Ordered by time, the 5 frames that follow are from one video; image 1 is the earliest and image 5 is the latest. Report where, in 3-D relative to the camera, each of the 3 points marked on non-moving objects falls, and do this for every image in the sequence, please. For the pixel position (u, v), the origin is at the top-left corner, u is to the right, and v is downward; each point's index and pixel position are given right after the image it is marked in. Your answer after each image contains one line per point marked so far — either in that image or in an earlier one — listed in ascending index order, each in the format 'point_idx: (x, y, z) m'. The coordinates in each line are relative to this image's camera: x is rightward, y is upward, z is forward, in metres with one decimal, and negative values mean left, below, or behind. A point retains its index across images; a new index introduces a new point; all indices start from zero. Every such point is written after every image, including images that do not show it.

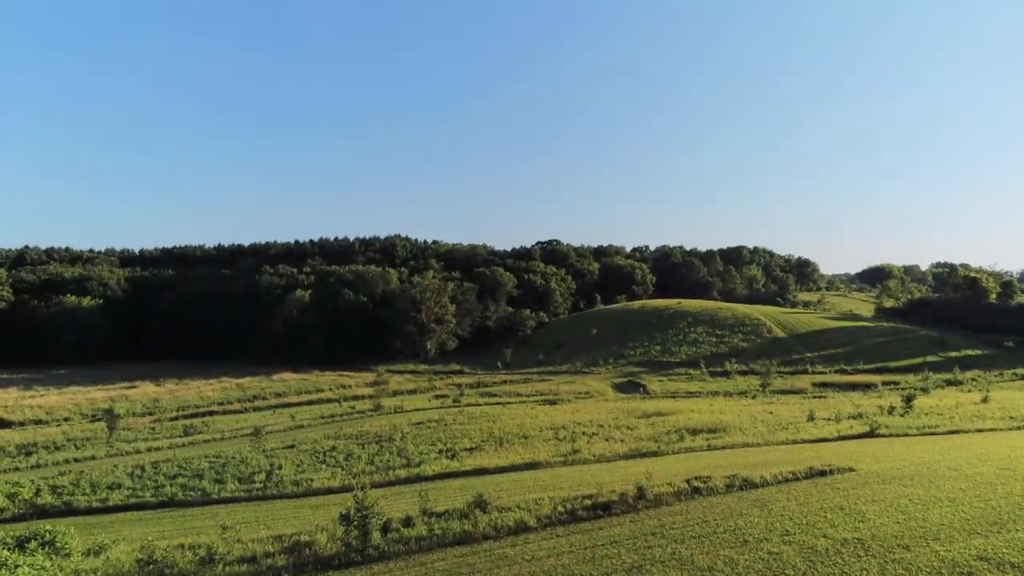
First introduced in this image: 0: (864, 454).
0: (+7.7, -3.6, +15.8) m
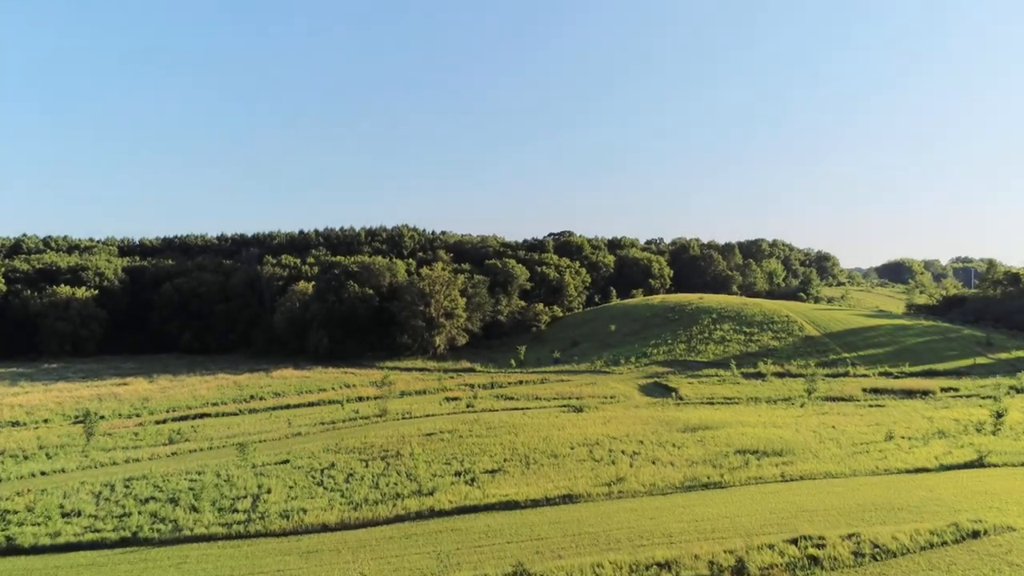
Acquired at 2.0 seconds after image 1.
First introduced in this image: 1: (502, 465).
0: (+8.4, -3.6, +12.4) m
1: (-0.3, -4.8, +19.6) m
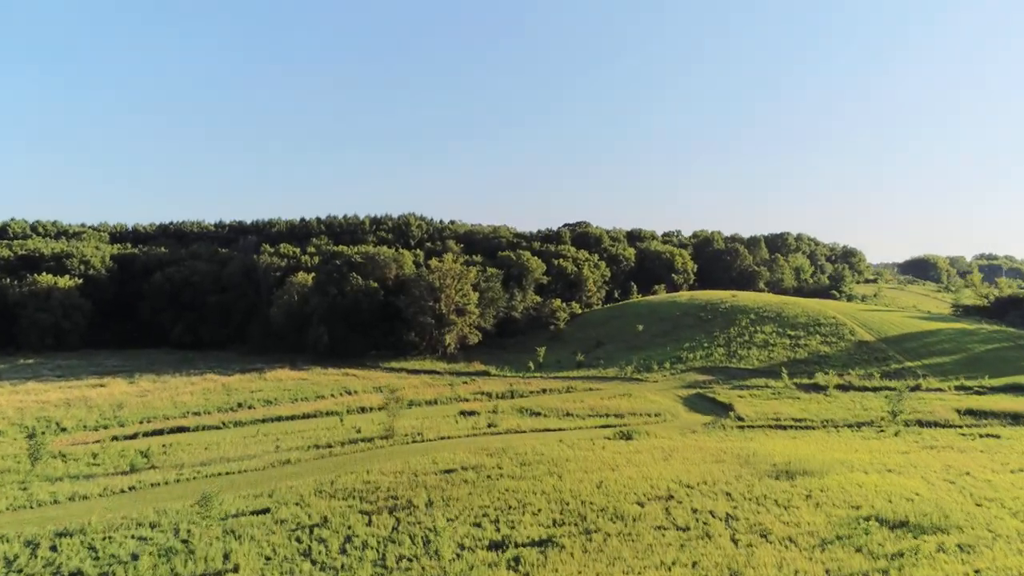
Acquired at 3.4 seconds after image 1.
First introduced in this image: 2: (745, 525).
0: (+9.4, -3.9, +7.2) m
1: (+0.8, -4.9, +14.5) m
2: (+4.6, -4.6, +14.3) m
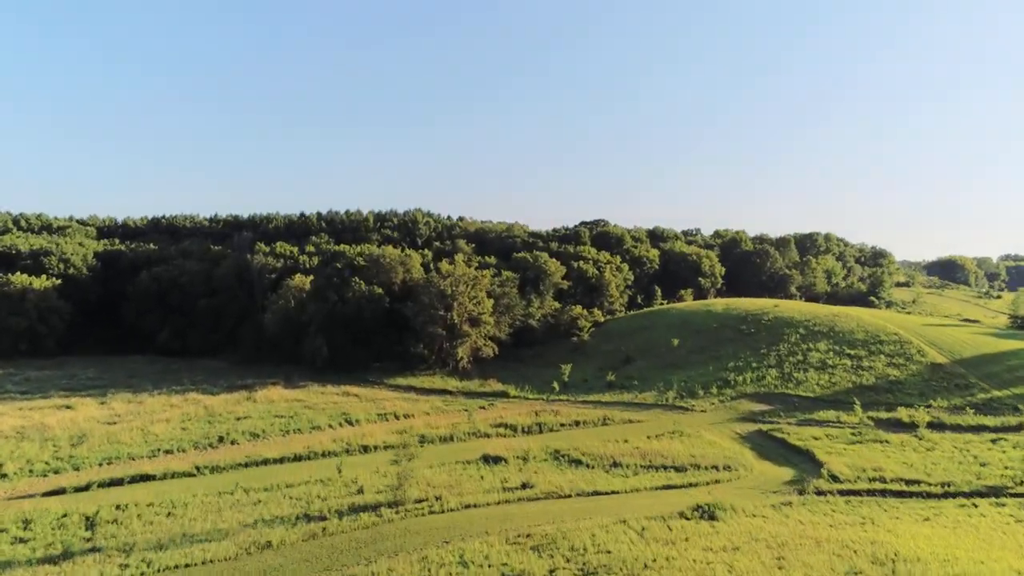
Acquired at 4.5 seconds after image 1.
0: (+10.6, -4.9, +1.6) m
1: (+2.0, -5.8, +8.9) m
2: (+5.8, -5.6, +8.7) m
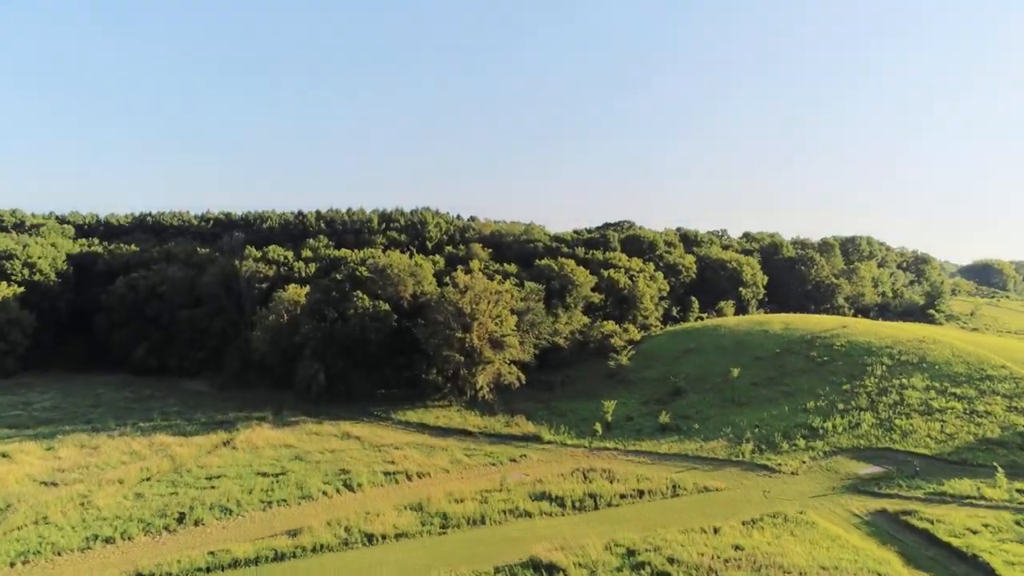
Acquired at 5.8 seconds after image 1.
0: (+12.2, -6.4, -5.8) m
1: (+3.6, -7.2, +1.5) m
2: (+7.4, -7.0, +1.3) m
